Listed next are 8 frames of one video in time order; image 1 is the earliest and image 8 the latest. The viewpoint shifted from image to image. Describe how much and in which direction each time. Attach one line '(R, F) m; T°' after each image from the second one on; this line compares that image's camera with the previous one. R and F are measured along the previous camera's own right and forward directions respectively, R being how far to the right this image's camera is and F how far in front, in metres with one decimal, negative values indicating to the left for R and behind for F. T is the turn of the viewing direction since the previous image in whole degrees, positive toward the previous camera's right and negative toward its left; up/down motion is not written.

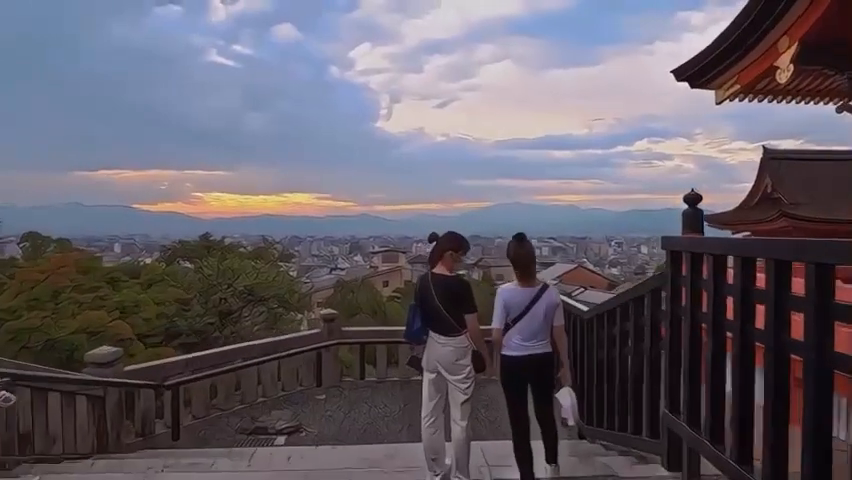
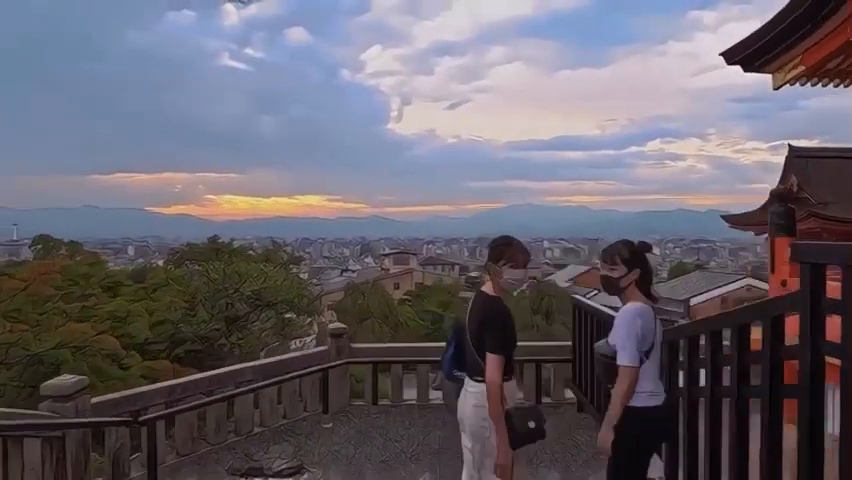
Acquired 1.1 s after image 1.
(0.0, +0.4) m; -1°
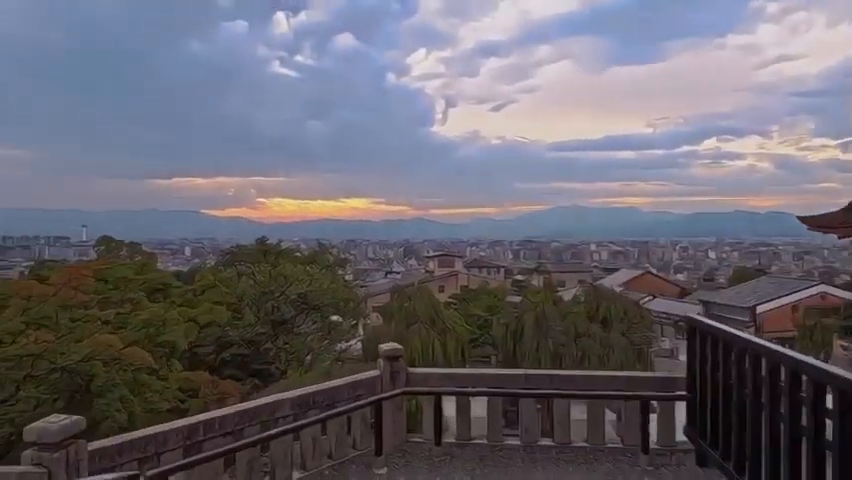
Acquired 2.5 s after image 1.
(-0.1, +0.5) m; -4°
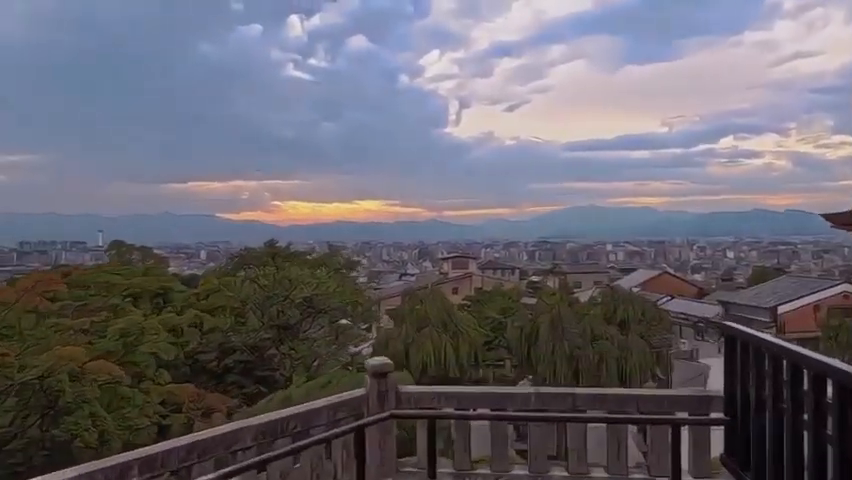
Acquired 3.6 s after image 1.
(+0.1, +0.4) m; -1°
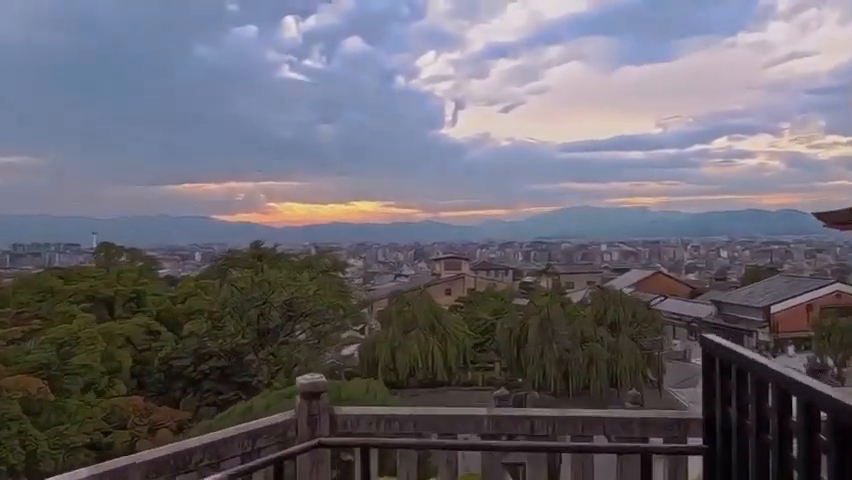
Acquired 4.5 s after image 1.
(+0.2, +0.3) m; 0°
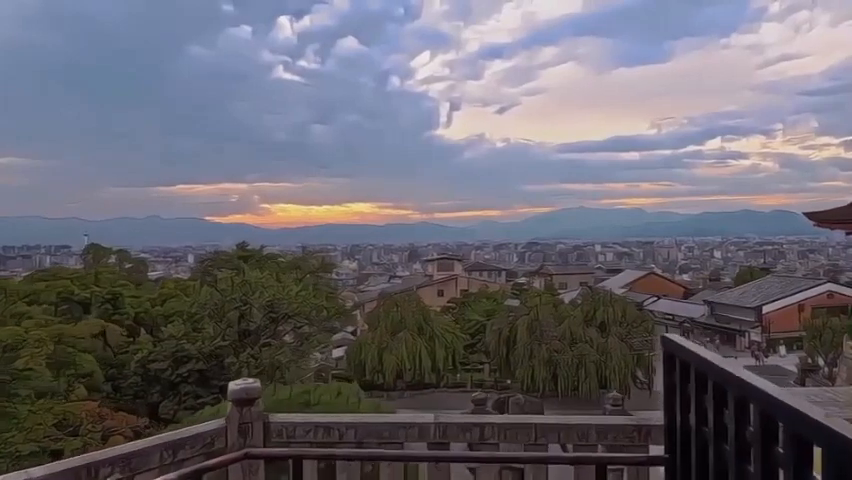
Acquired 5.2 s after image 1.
(+0.2, +0.2) m; 0°
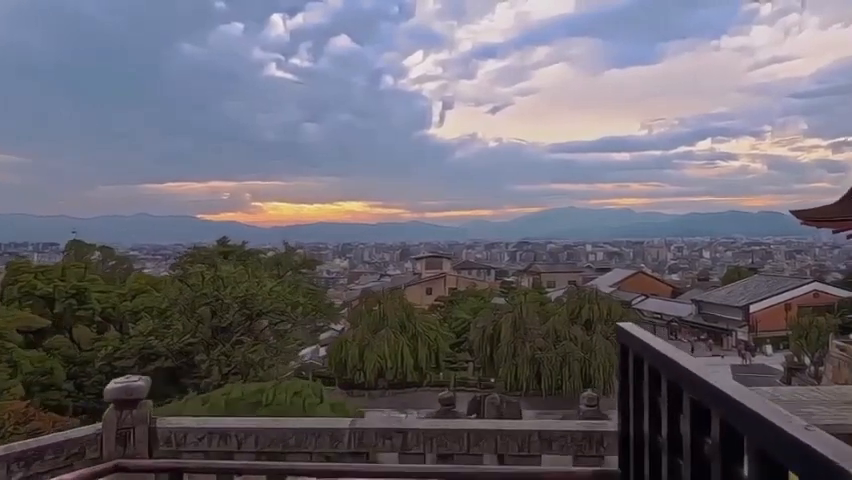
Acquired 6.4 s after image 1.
(+0.2, +0.3) m; +1°
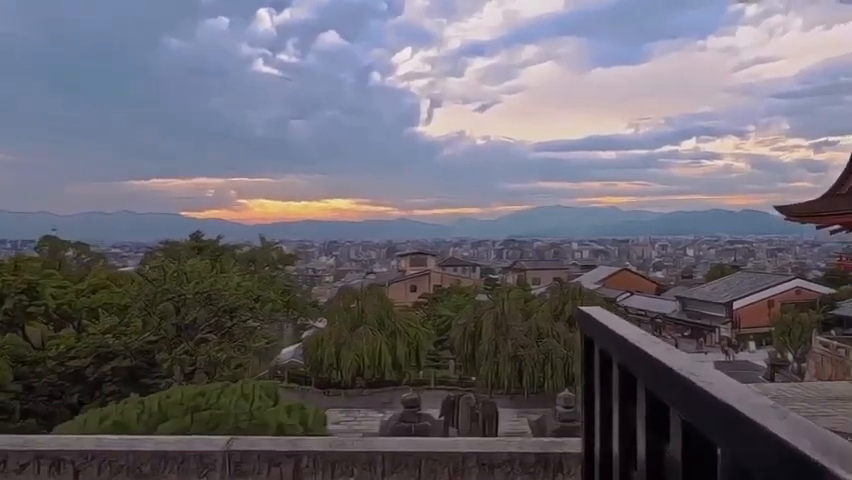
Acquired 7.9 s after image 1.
(+0.2, +0.4) m; +1°
